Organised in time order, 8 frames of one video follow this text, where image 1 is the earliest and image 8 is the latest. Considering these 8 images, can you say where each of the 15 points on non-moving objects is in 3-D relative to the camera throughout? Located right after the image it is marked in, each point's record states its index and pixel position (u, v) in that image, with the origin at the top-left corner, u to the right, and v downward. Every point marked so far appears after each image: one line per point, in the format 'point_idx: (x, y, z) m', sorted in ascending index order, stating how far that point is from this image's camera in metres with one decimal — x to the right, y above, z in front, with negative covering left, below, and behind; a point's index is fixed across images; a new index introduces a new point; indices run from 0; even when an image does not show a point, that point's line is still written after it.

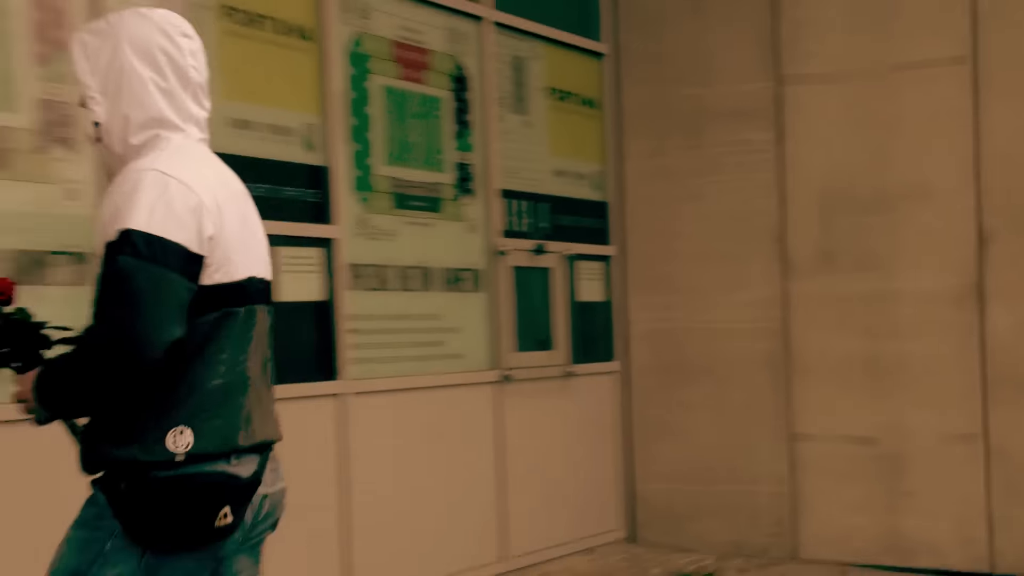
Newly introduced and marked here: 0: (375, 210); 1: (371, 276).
0: (-0.5, +0.4, +4.8) m
1: (-0.5, +0.1, +4.8) m
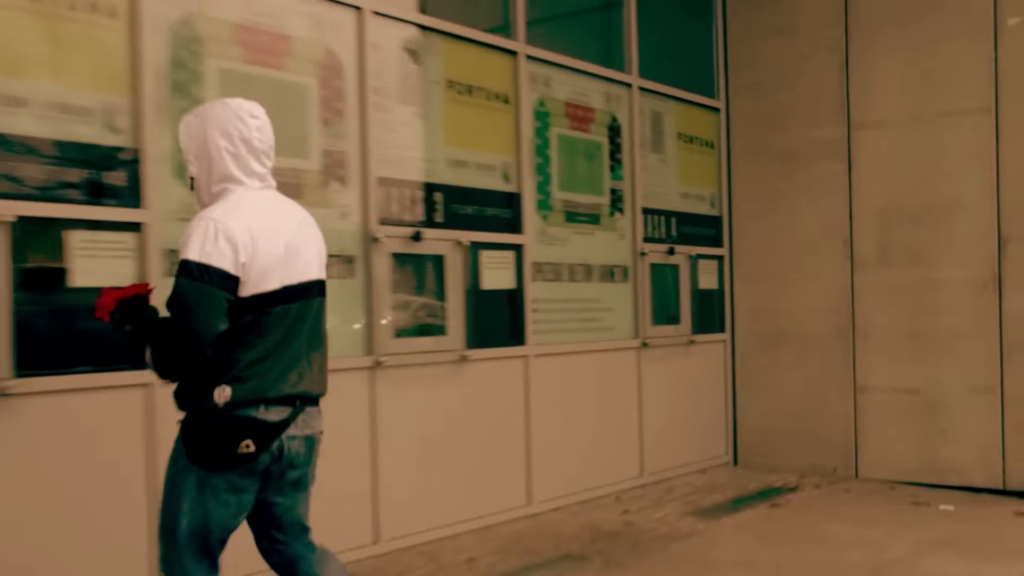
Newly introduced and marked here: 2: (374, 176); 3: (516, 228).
0: (+0.4, +0.4, +6.2) m
1: (+0.4, +0.2, +6.1) m
2: (-0.7, +0.6, +5.0) m
3: (+0.1, +0.4, +5.9) m
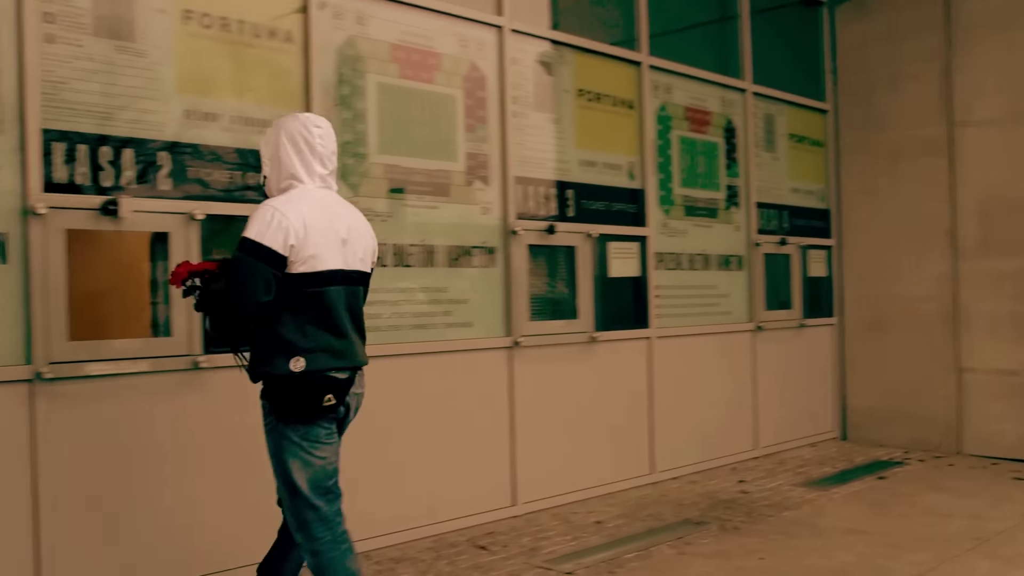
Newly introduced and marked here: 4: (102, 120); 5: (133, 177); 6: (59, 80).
0: (+1.2, +0.5, +6.7) m
1: (+1.2, +0.2, +6.6) m
2: (0.0, +0.7, +5.6) m
3: (+0.9, +0.5, +6.4) m
4: (-1.8, +0.7, +4.1) m
5: (-1.7, +0.5, +4.2) m
6: (-2.0, +0.9, +4.0) m
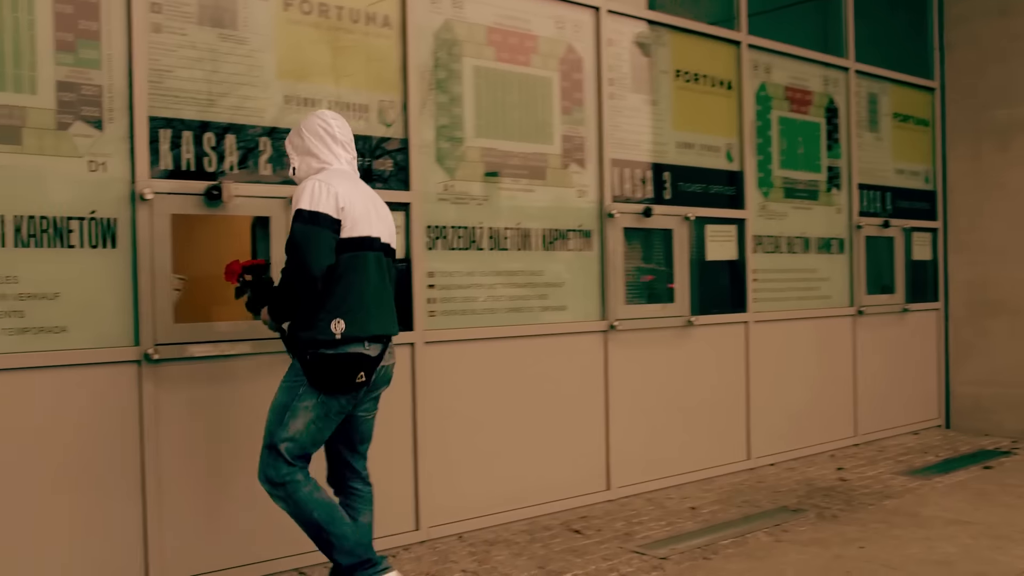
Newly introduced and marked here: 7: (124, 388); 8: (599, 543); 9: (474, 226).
0: (+1.8, +0.6, +6.5) m
1: (+1.8, +0.3, +6.5) m
2: (+0.6, +0.8, +5.6) m
3: (+1.5, +0.6, +6.3) m
4: (-1.4, +0.8, +4.2) m
5: (-1.2, +0.6, +4.3) m
6: (-1.5, +1.0, +4.1) m
7: (-1.6, -0.4, +4.0) m
8: (+0.4, -1.3, +4.9) m
9: (-0.2, +0.3, +5.1) m
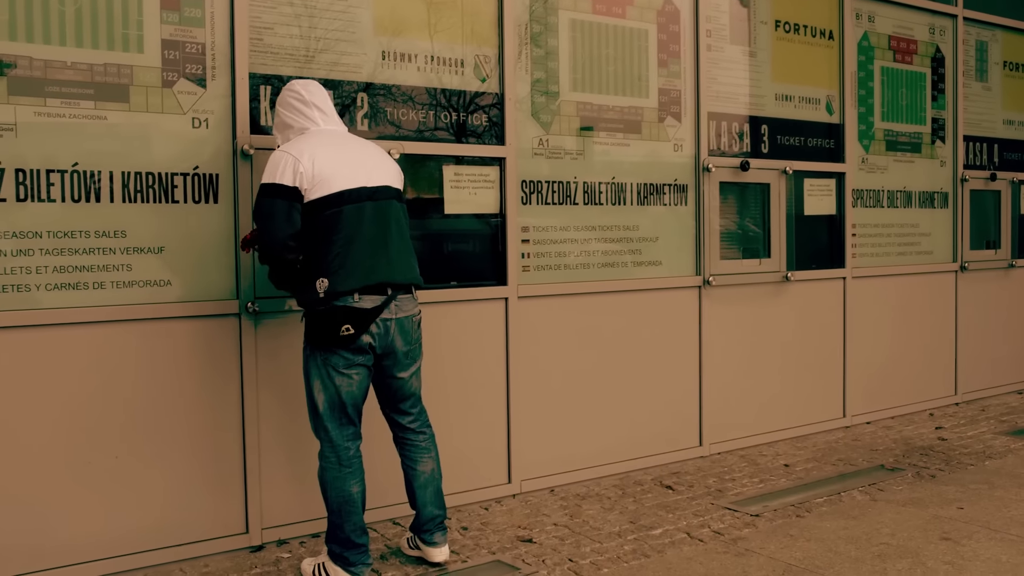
0: (+2.4, +0.9, +6.4) m
1: (+2.4, +0.6, +6.4) m
2: (+1.1, +1.0, +5.5) m
3: (+2.1, +0.8, +6.2) m
4: (-0.9, +1.0, +4.3) m
5: (-0.8, +0.8, +4.4) m
6: (-1.1, +1.2, +4.2) m
7: (-1.2, -0.2, +4.1) m
8: (+0.9, -1.1, +4.9) m
9: (+0.3, +0.6, +5.1) m
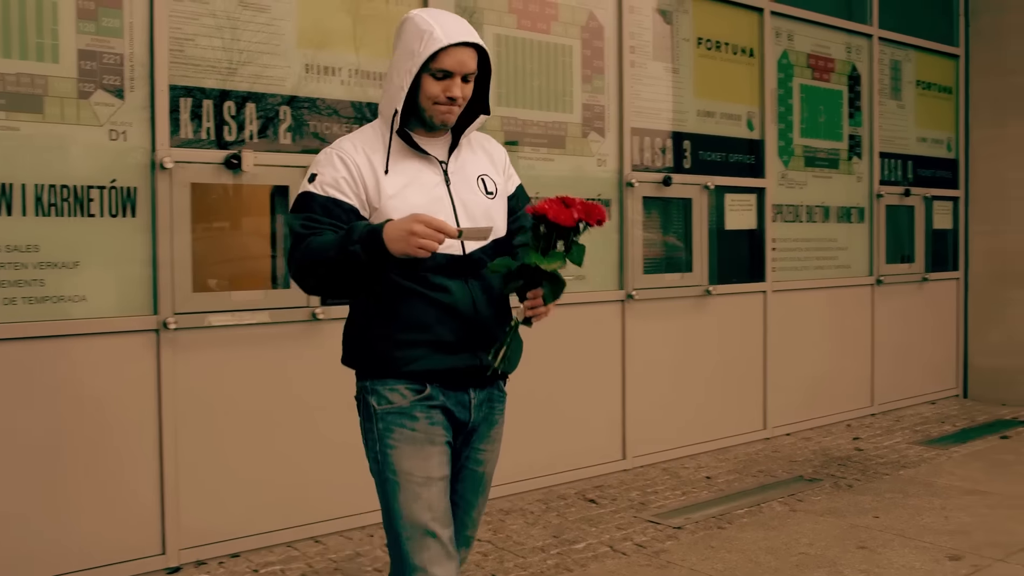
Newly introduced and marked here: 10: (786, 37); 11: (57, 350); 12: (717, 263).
0: (+1.9, +0.8, +6.5) m
1: (+1.9, +0.5, +6.5) m
2: (+0.7, +0.9, +5.5) m
3: (+1.6, +0.8, +6.3) m
4: (-1.3, +1.0, +4.2) m
5: (-1.1, +0.7, +4.3) m
6: (-1.4, +1.1, +4.1) m
7: (-1.6, -0.3, +4.0) m
8: (+0.5, -1.2, +4.9) m
9: (-0.1, +0.5, +5.1) m
10: (+1.8, +1.7, +6.4) m
11: (-1.8, -0.3, +3.8) m
12: (+1.3, +0.2, +6.0) m
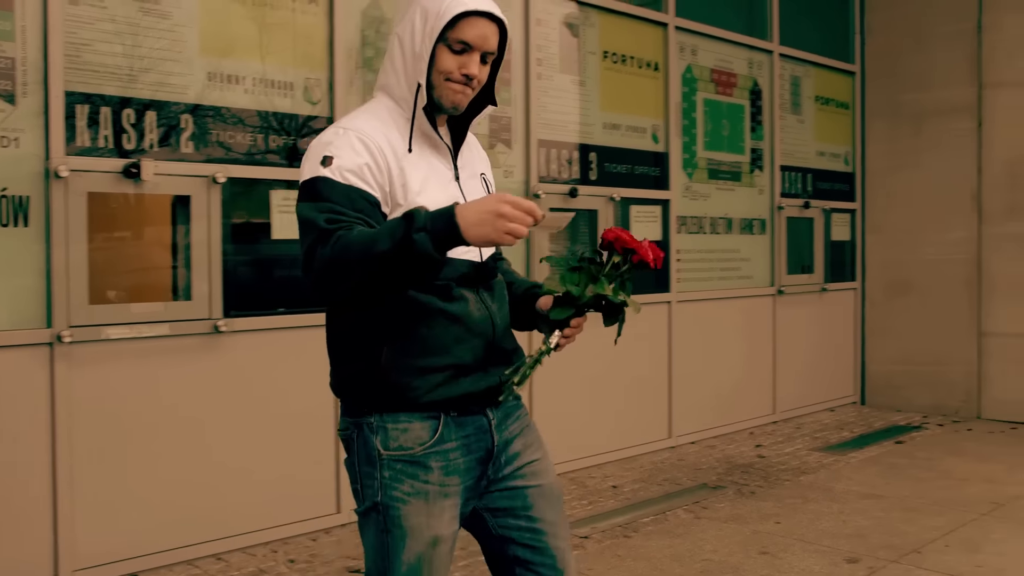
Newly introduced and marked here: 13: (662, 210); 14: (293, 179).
0: (+1.3, +0.7, +6.6) m
1: (+1.3, +0.5, +6.6) m
2: (+0.2, +0.9, +5.6) m
3: (+1.0, +0.7, +6.4) m
4: (-1.7, +0.9, +4.1) m
5: (-1.6, +0.7, +4.2) m
6: (-1.8, +1.0, +4.0) m
7: (-2.0, -0.3, +3.9) m
8: (+0.1, -1.2, +4.9) m
9: (-0.6, +0.4, +5.0) m
10: (+1.2, +1.6, +6.6) m
11: (-2.2, -0.3, +3.7) m
12: (+0.7, +0.1, +6.1) m
13: (+1.0, +0.5, +6.4) m
14: (-1.1, +0.5, +4.6) m
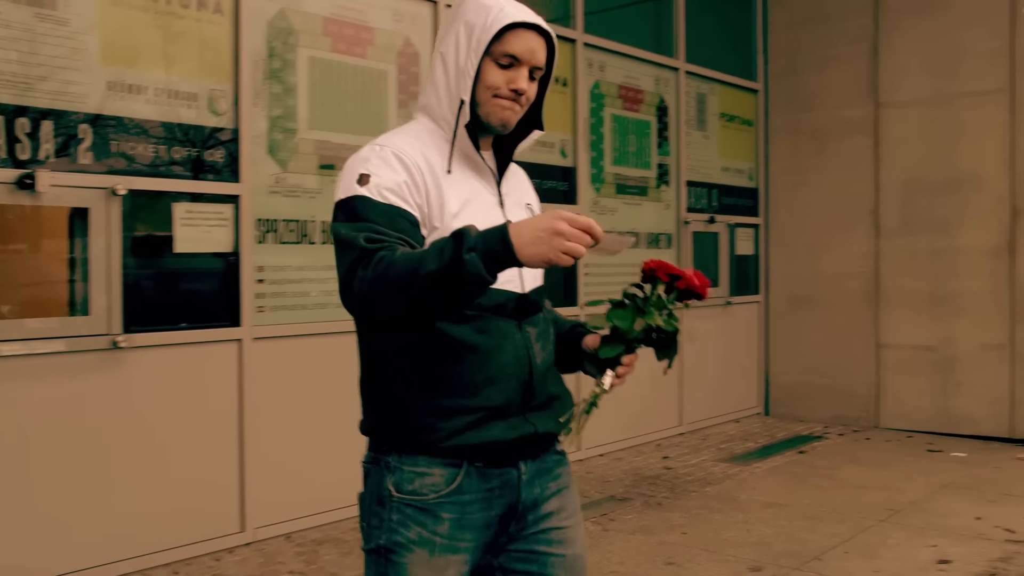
0: (+0.7, +0.7, +6.7) m
1: (+0.7, +0.4, +6.6) m
2: (-0.4, +0.8, +5.6) m
3: (+0.4, +0.6, +6.4) m
4: (-2.1, +0.8, +4.0) m
5: (-2.0, +0.6, +4.1) m
6: (-2.3, +1.0, +3.9) m
7: (-2.4, -0.4, +3.7) m
8: (-0.4, -1.3, +4.9) m
9: (-1.1, +0.4, +5.0) m
10: (+0.6, +1.6, +6.6) m
11: (-2.6, -0.4, +3.5) m
12: (+0.2, 0.0, +6.1) m
13: (+0.4, +0.4, +6.4) m
14: (-1.5, +0.5, +4.5) m
